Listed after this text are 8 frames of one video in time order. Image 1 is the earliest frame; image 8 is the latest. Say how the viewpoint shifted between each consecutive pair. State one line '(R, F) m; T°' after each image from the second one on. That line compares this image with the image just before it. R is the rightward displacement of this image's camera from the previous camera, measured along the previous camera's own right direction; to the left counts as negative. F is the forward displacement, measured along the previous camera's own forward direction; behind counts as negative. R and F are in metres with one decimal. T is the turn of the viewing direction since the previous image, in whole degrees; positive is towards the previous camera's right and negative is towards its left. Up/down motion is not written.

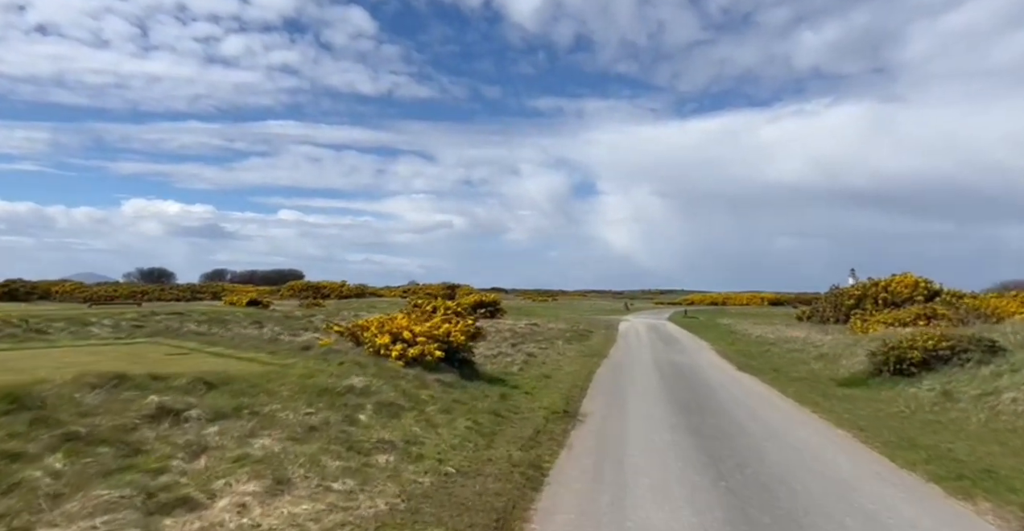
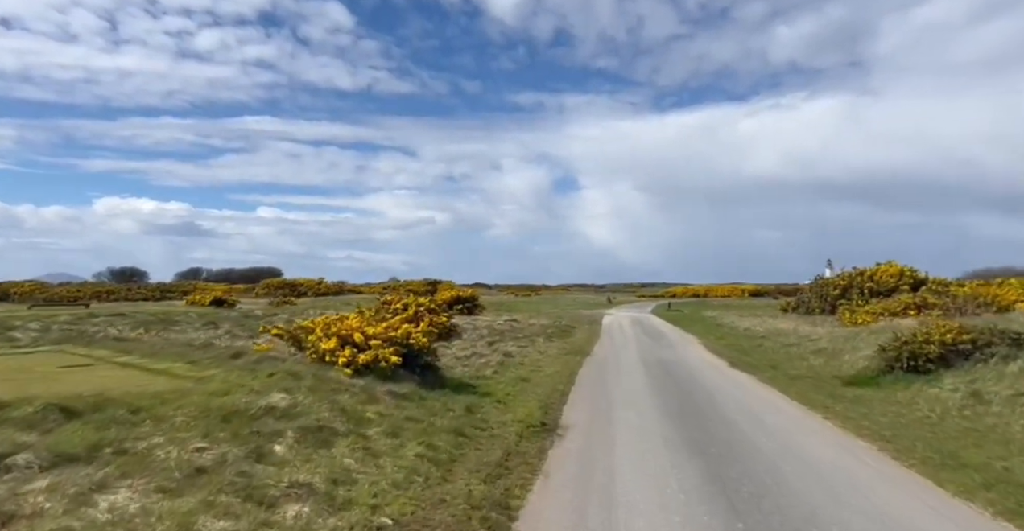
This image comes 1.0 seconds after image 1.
(+0.2, +1.8) m; +1°
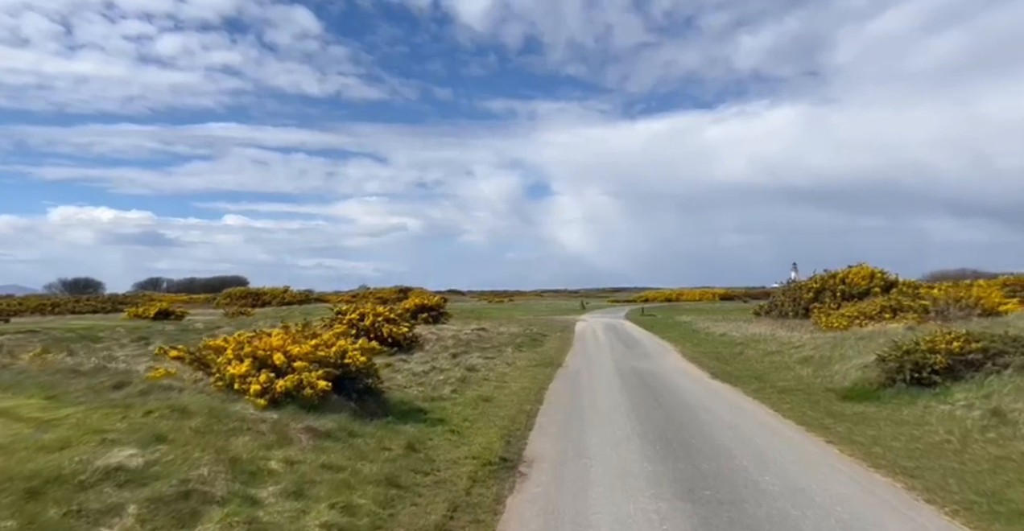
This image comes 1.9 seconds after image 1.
(+0.3, +1.8) m; +2°
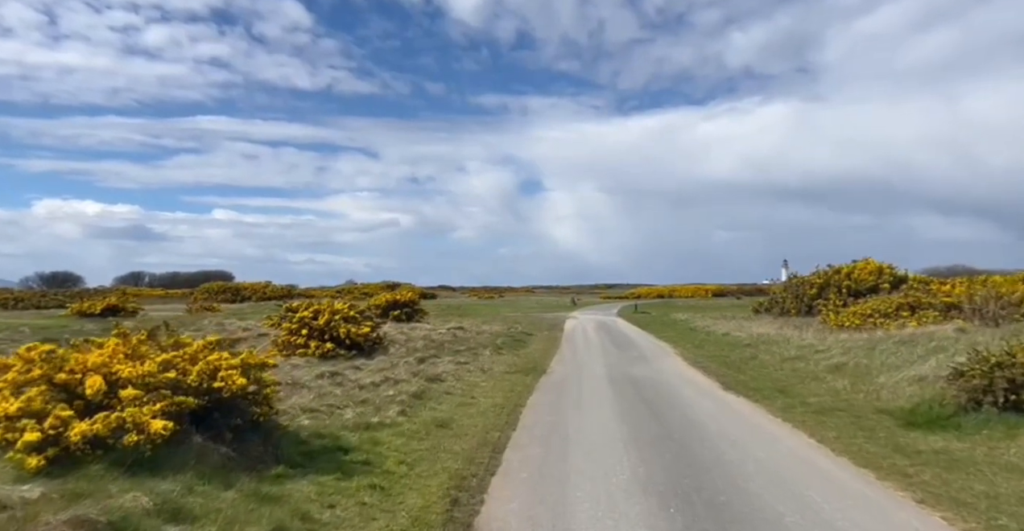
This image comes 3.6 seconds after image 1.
(+0.4, +3.4) m; +1°
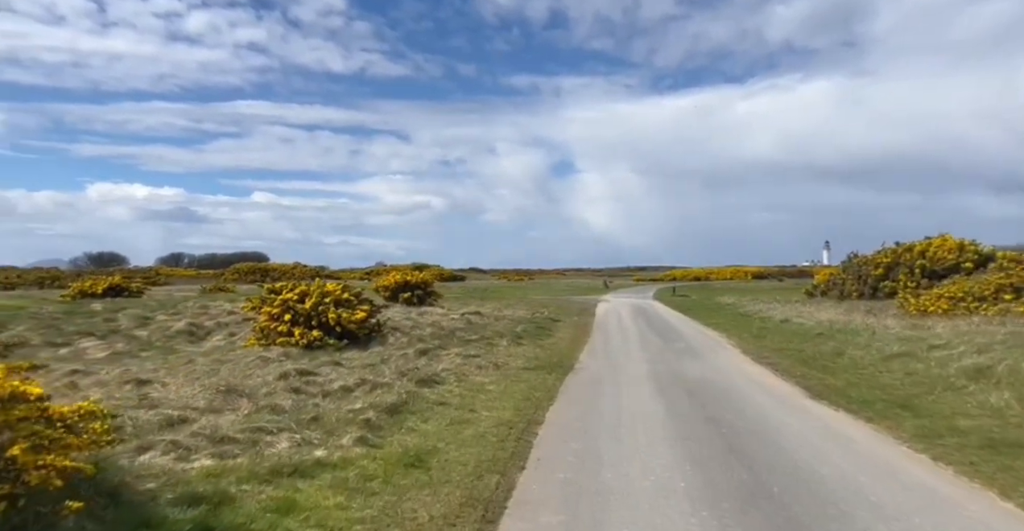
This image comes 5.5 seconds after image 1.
(+0.2, +4.0) m; -3°
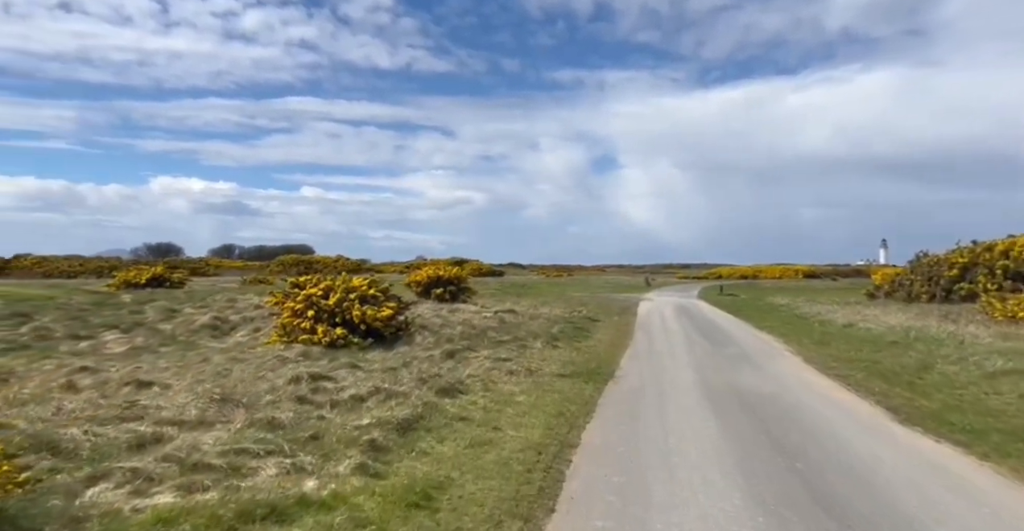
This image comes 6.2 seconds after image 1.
(+0.1, +1.5) m; -3°
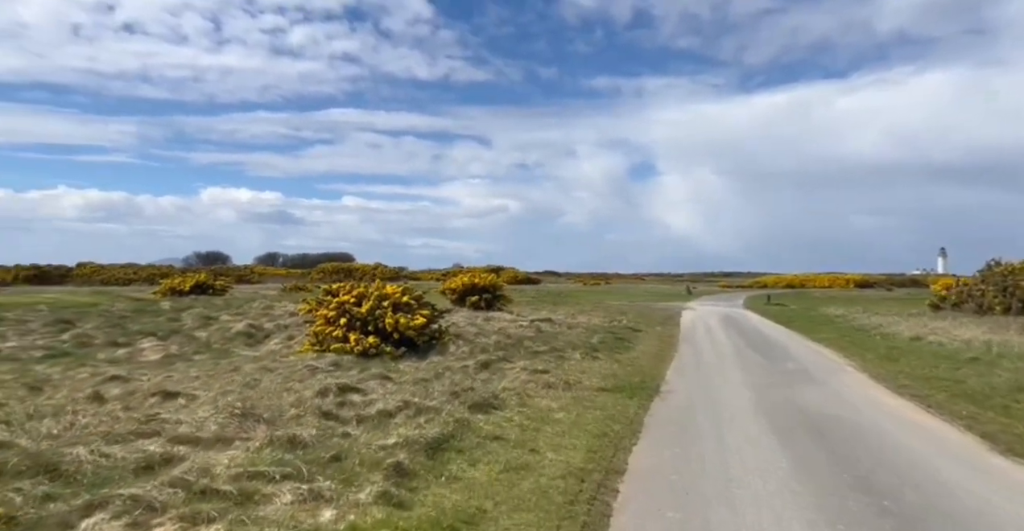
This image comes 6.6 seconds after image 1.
(0.0, +0.7) m; -3°
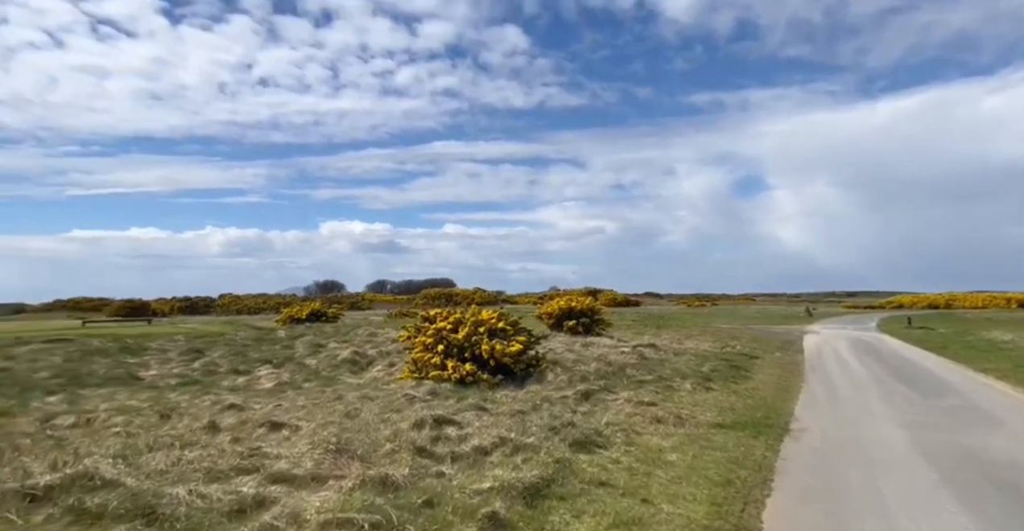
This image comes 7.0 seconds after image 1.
(-0.1, +0.9) m; -7°
